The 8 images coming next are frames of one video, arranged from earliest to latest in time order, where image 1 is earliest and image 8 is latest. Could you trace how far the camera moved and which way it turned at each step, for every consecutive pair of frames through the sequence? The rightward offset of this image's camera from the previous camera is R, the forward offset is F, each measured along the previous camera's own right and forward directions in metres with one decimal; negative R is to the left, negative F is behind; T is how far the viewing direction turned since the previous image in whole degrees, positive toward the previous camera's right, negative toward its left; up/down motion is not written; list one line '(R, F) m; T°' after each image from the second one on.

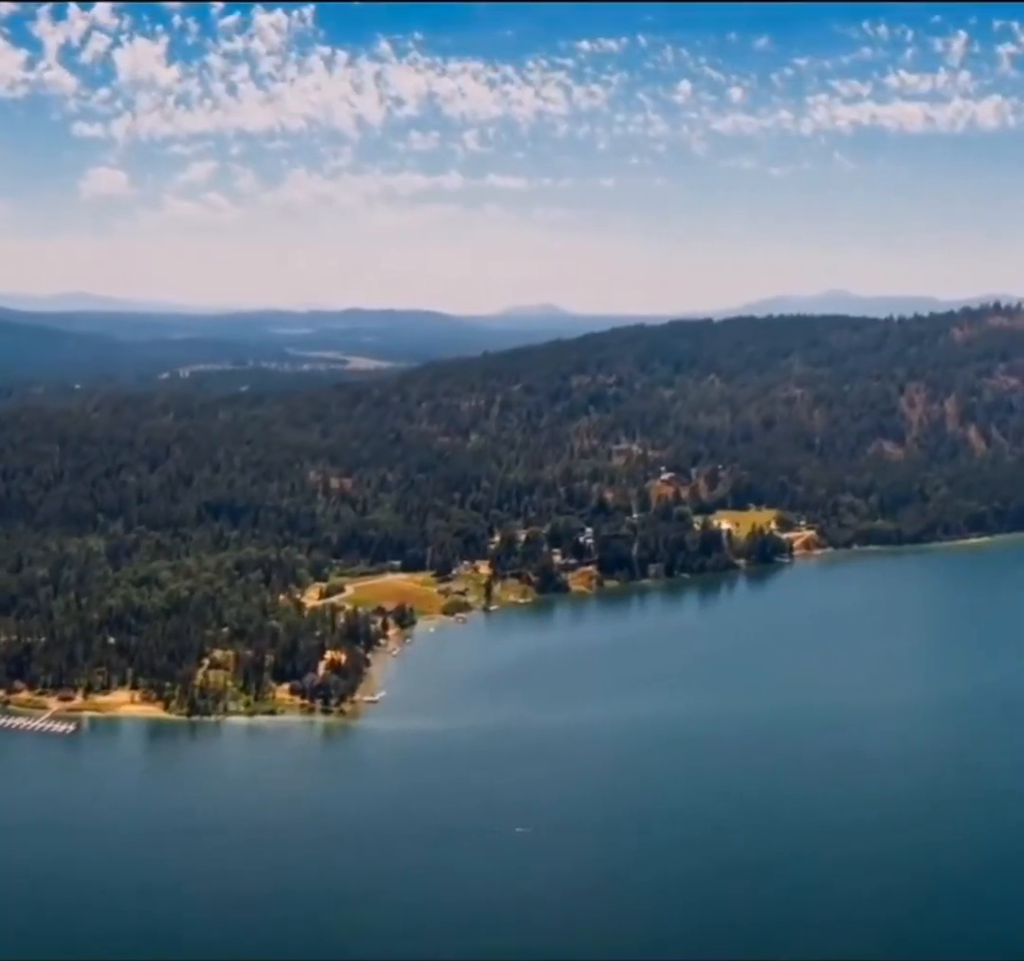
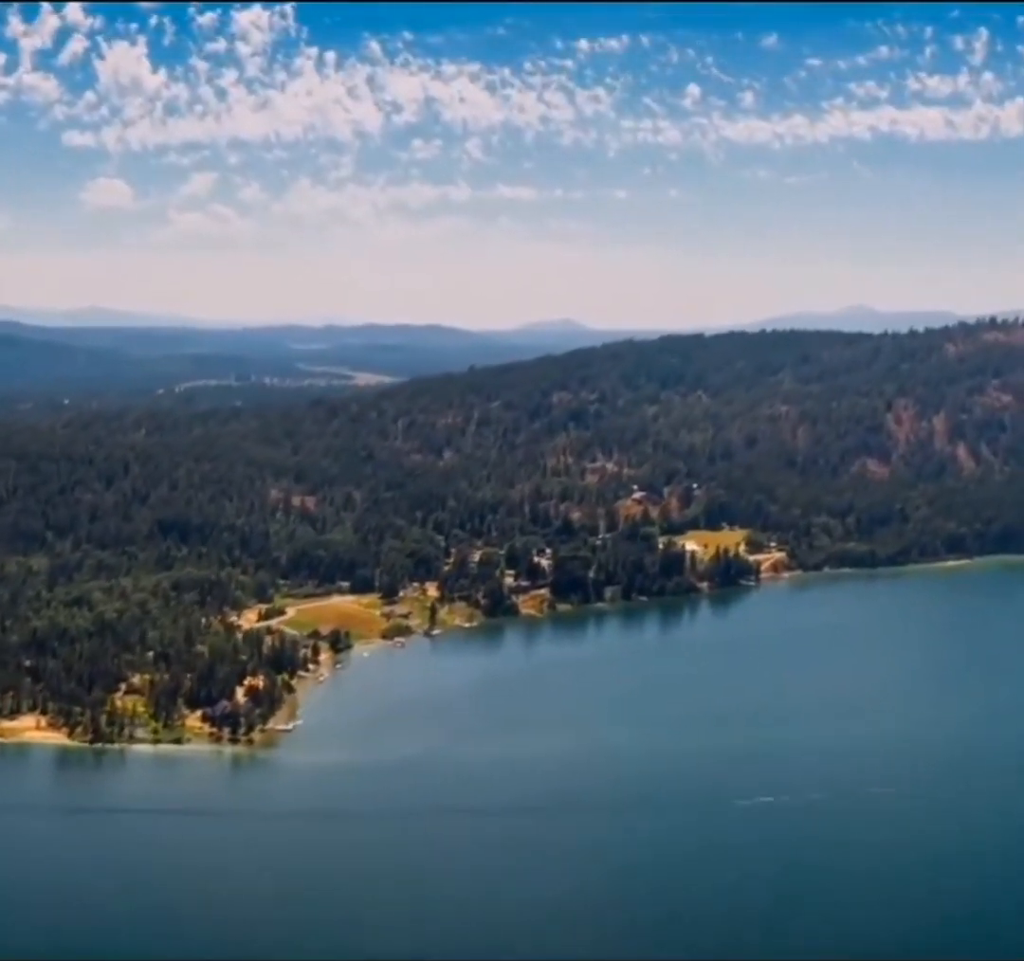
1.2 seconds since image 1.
(+3.8, +1.7) m; -2°
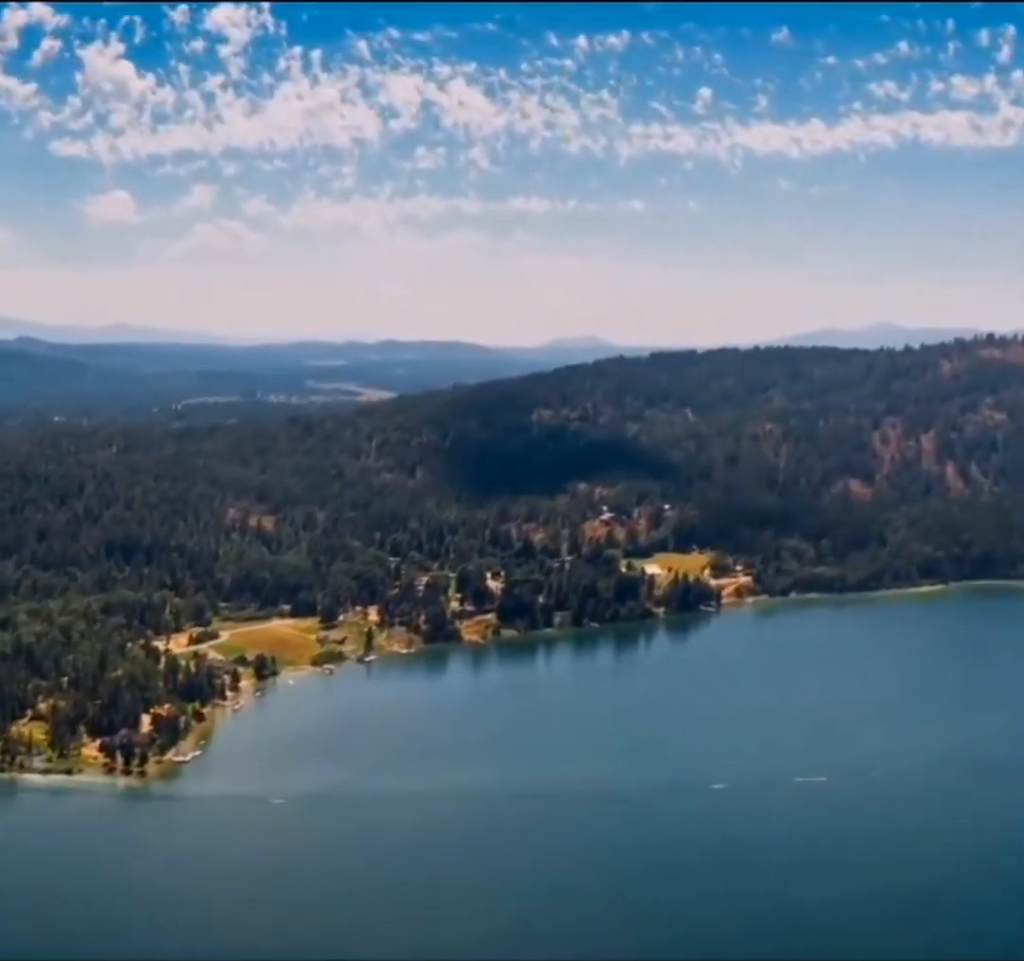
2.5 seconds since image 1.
(+4.2, +1.9) m; -2°
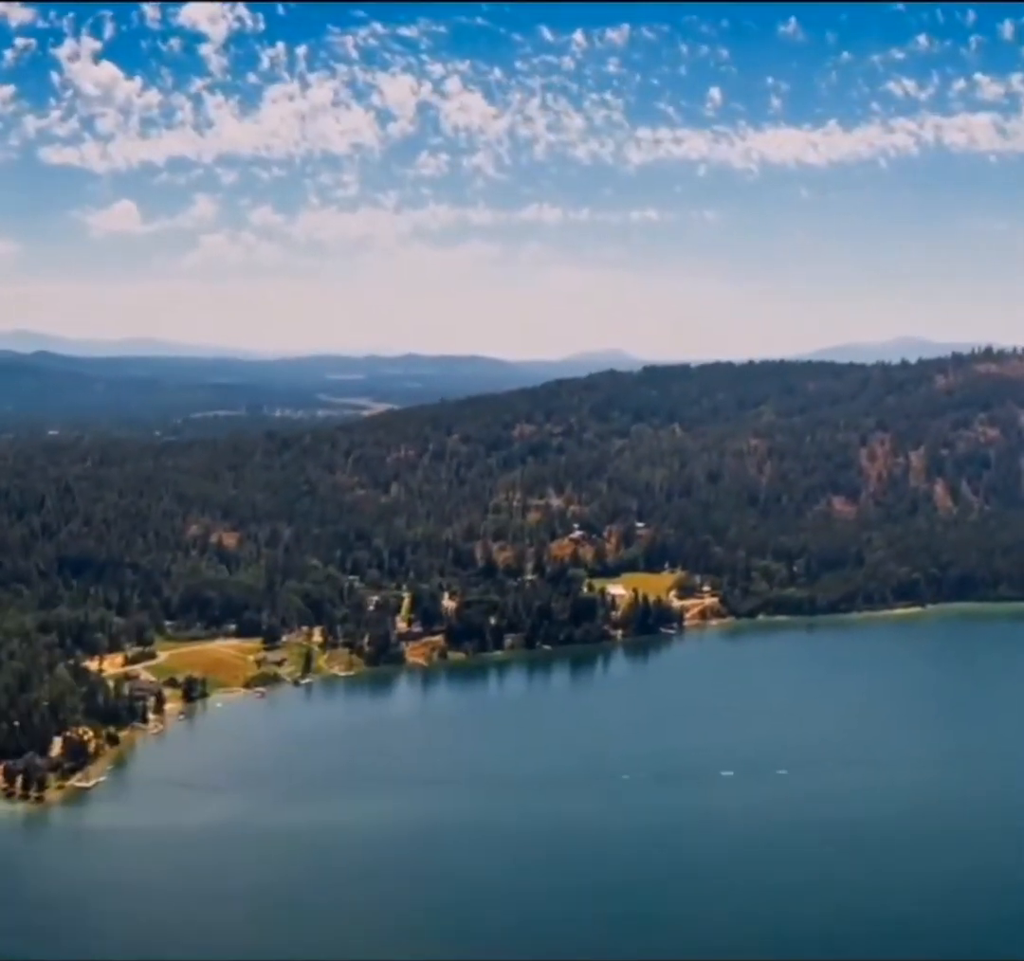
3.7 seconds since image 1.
(+3.8, +1.7) m; -2°
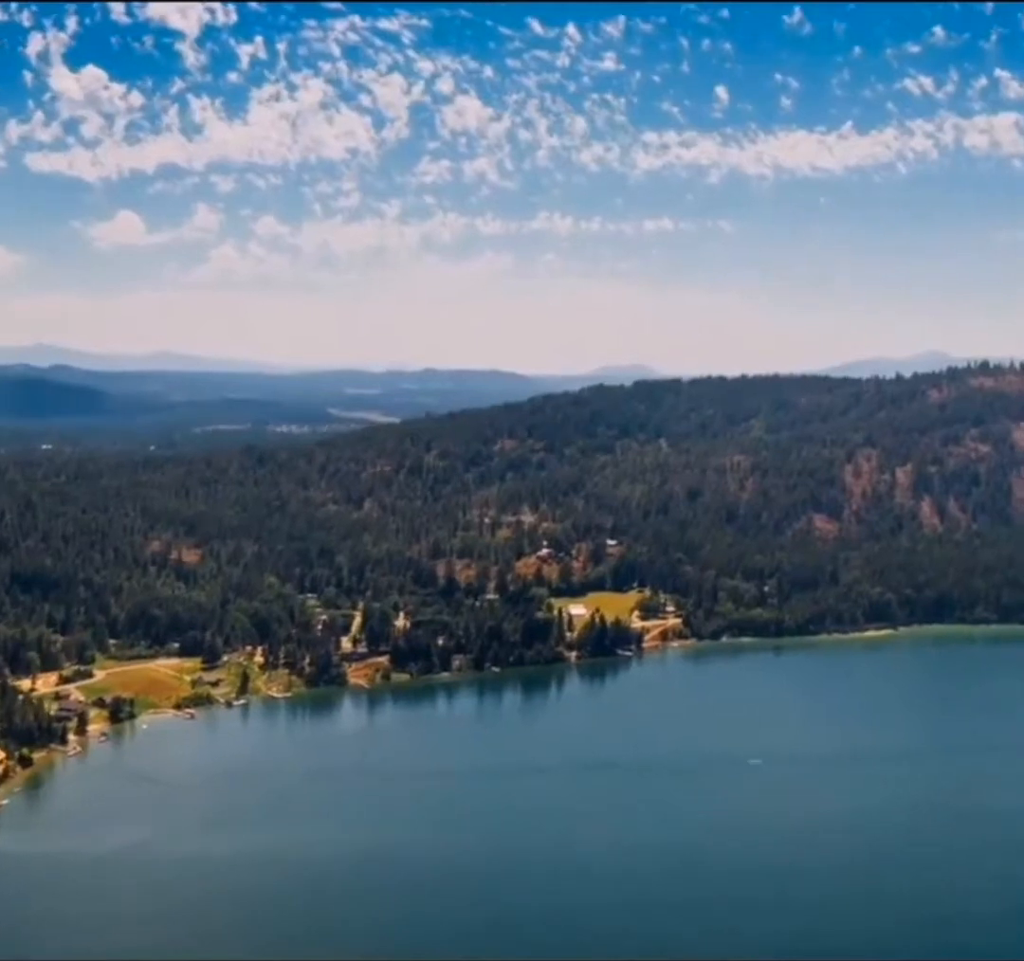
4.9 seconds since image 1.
(+3.7, +1.6) m; -2°
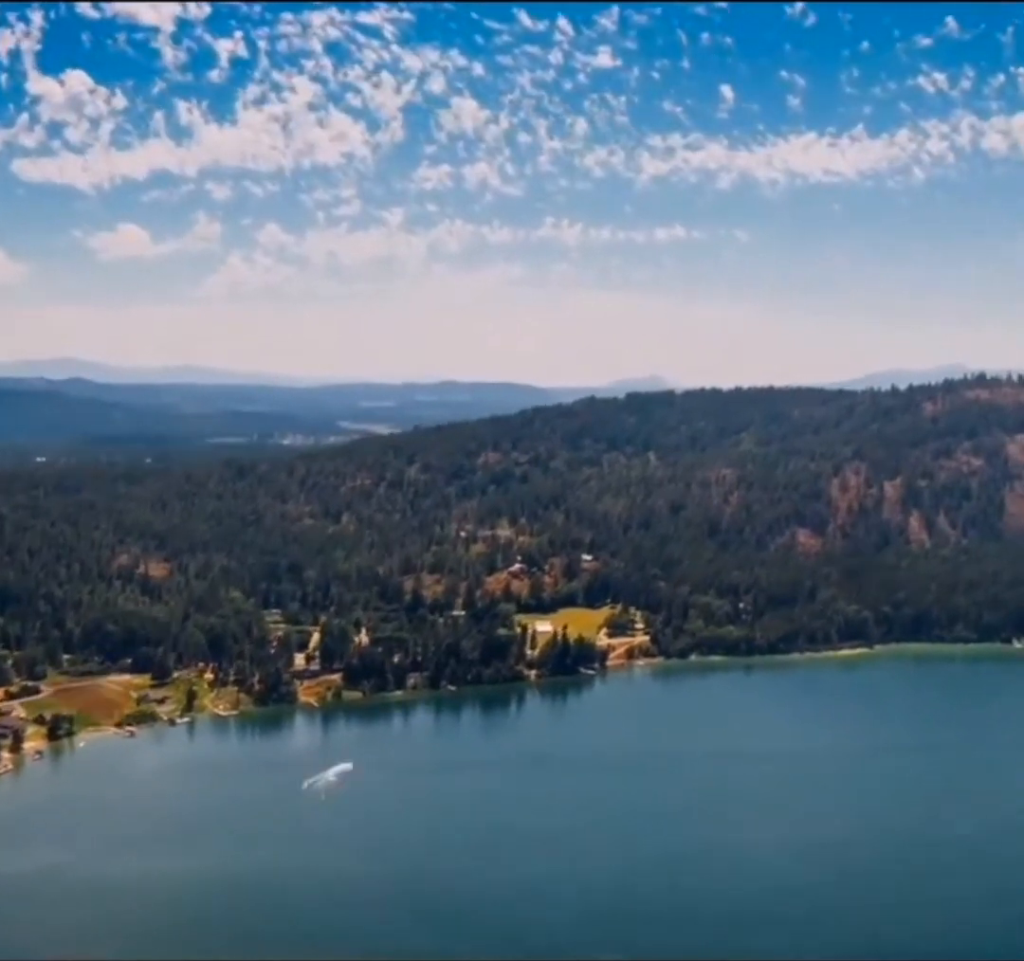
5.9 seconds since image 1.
(+3.0, +1.3) m; -2°
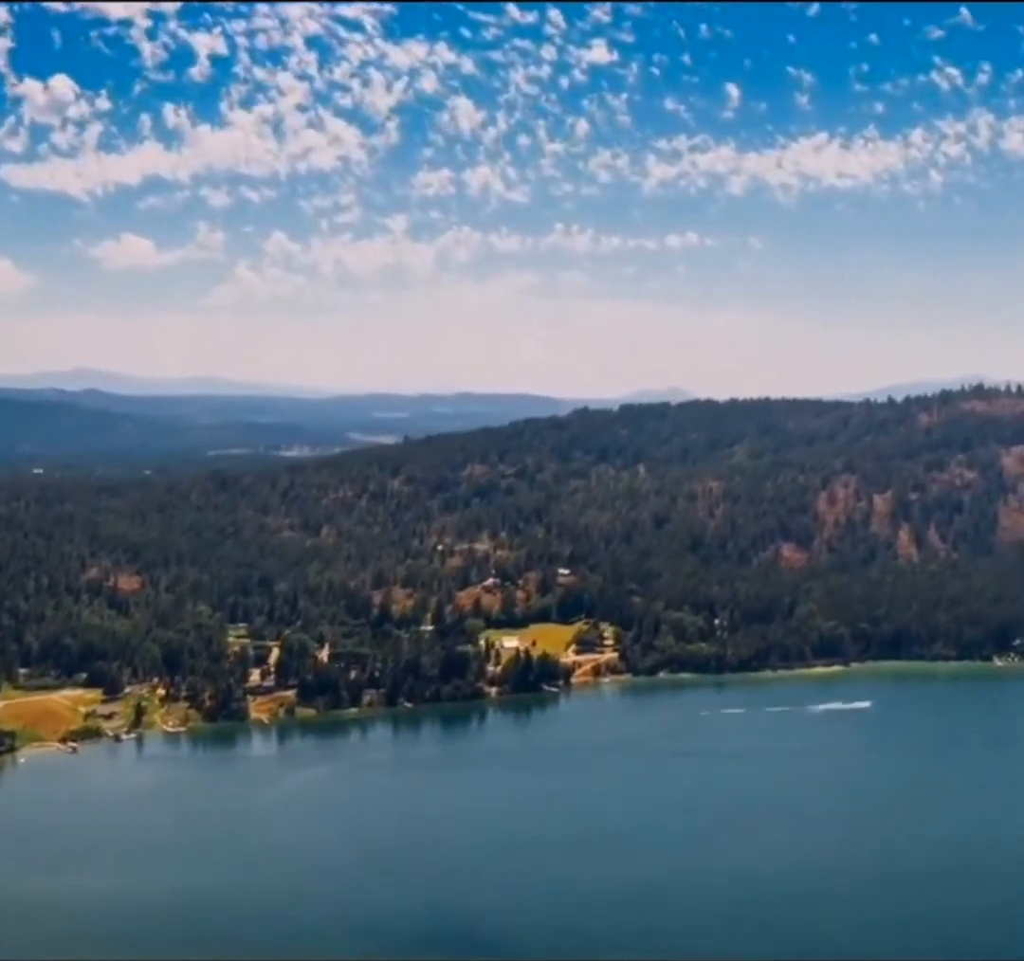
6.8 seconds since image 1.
(+2.9, +1.2) m; -2°
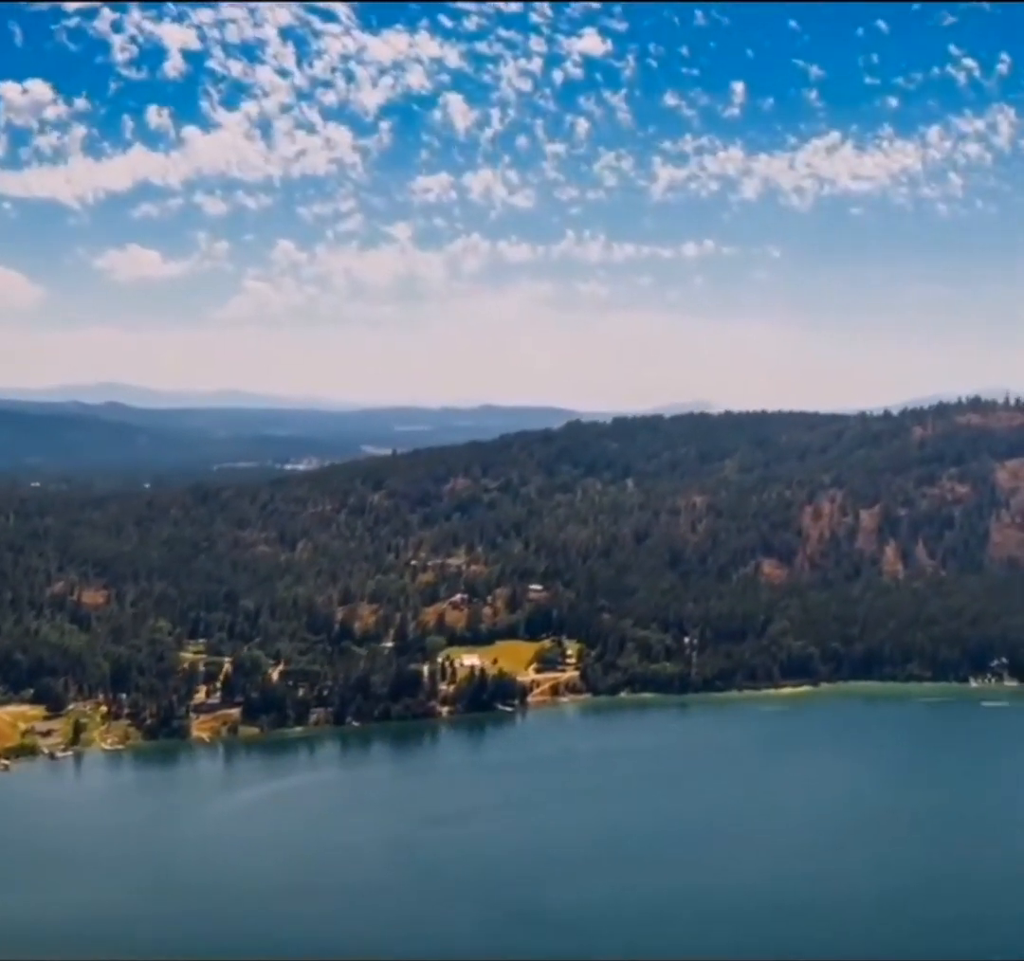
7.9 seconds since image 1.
(+3.4, +1.5) m; -2°
